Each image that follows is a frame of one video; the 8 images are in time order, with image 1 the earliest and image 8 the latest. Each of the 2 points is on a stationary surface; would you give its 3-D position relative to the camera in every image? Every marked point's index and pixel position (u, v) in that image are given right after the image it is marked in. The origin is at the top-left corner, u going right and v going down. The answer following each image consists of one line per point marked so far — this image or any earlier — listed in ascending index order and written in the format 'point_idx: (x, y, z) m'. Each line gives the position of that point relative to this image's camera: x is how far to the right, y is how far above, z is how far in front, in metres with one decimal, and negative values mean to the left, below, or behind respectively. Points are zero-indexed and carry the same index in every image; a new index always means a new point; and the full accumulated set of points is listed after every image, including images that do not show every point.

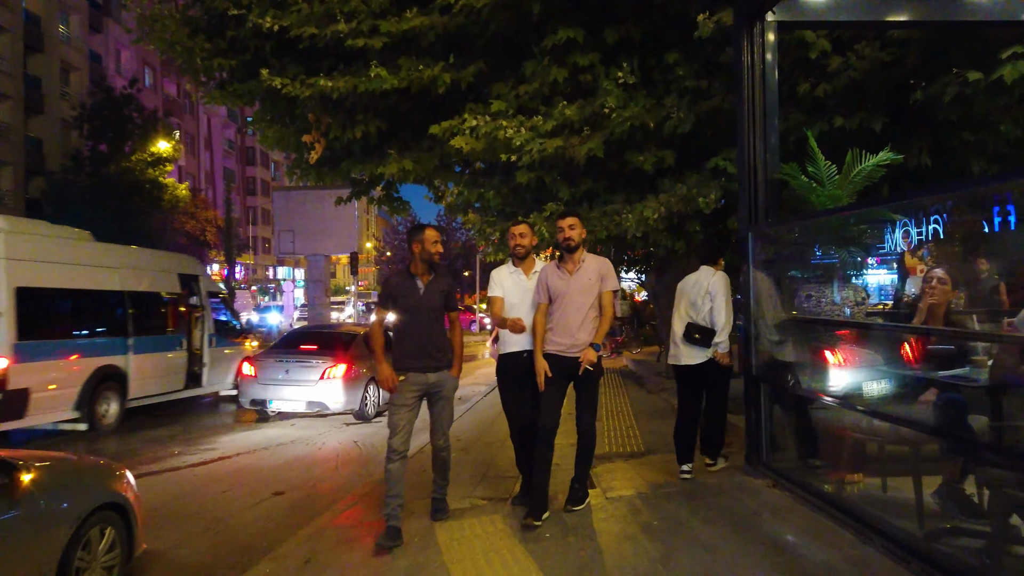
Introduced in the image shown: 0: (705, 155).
0: (+2.5, +1.7, +9.5) m
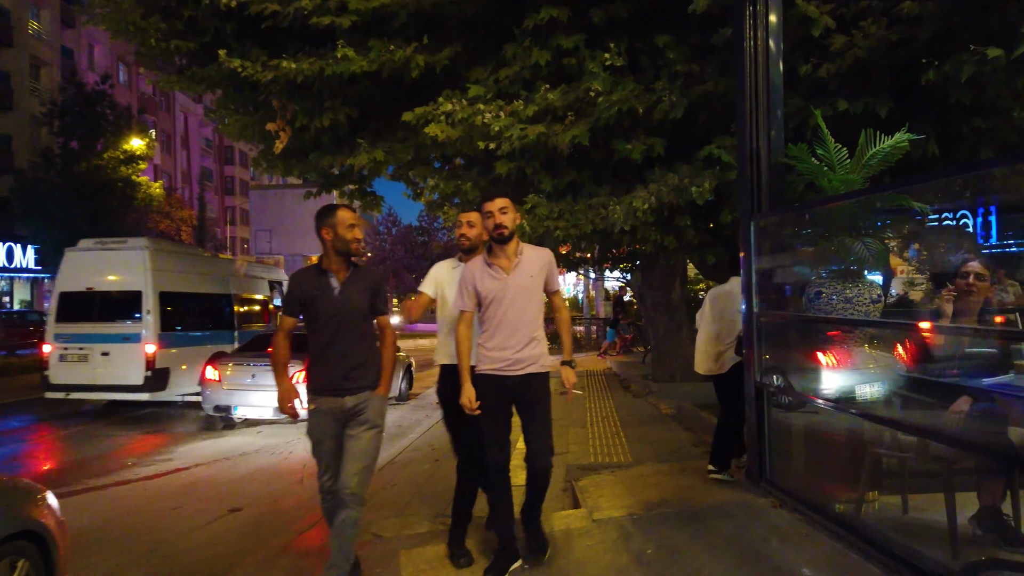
0: (+2.3, +1.8, +8.9) m
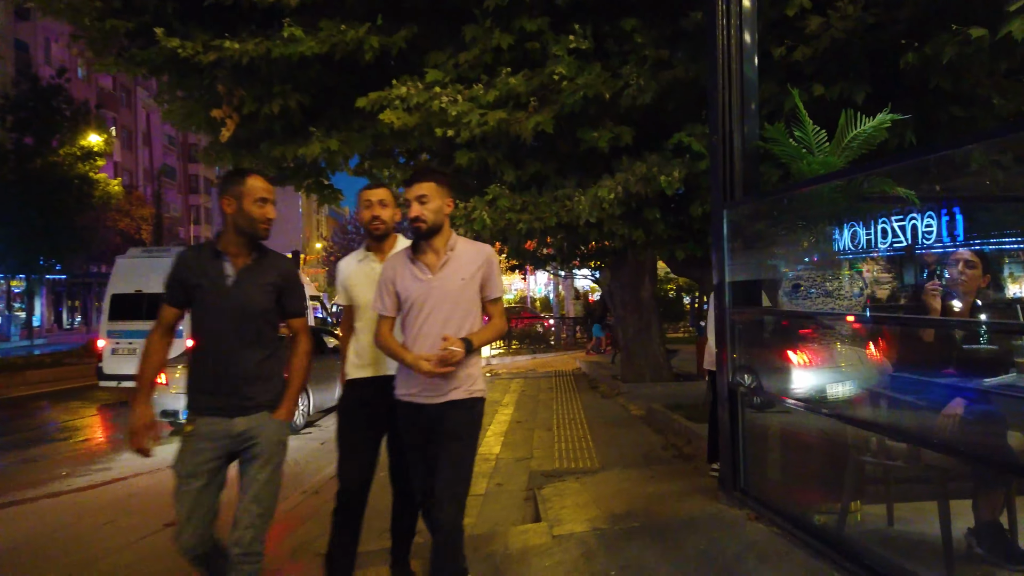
0: (+1.8, +1.8, +8.5) m
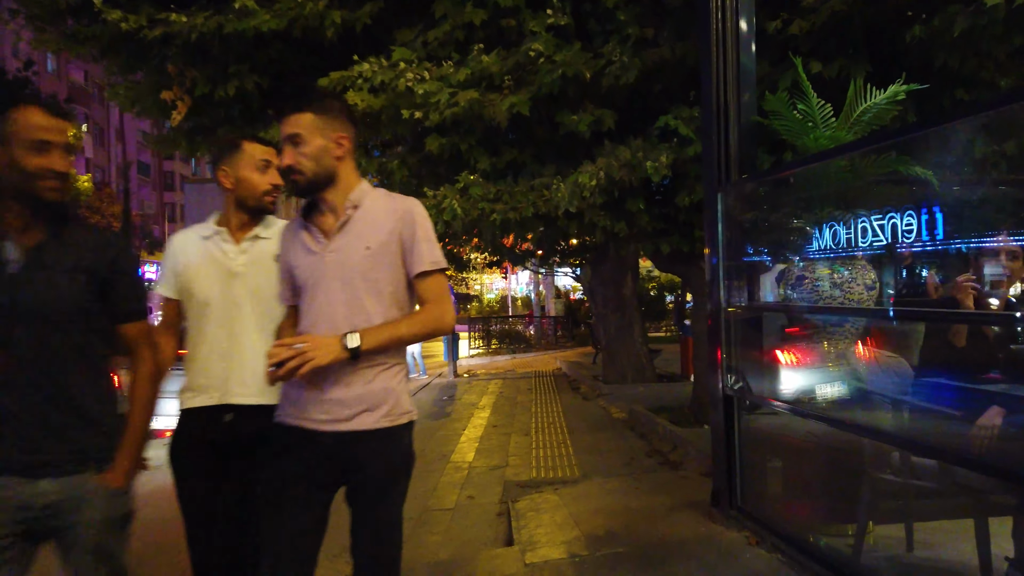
0: (+1.5, +1.8, +8.0) m
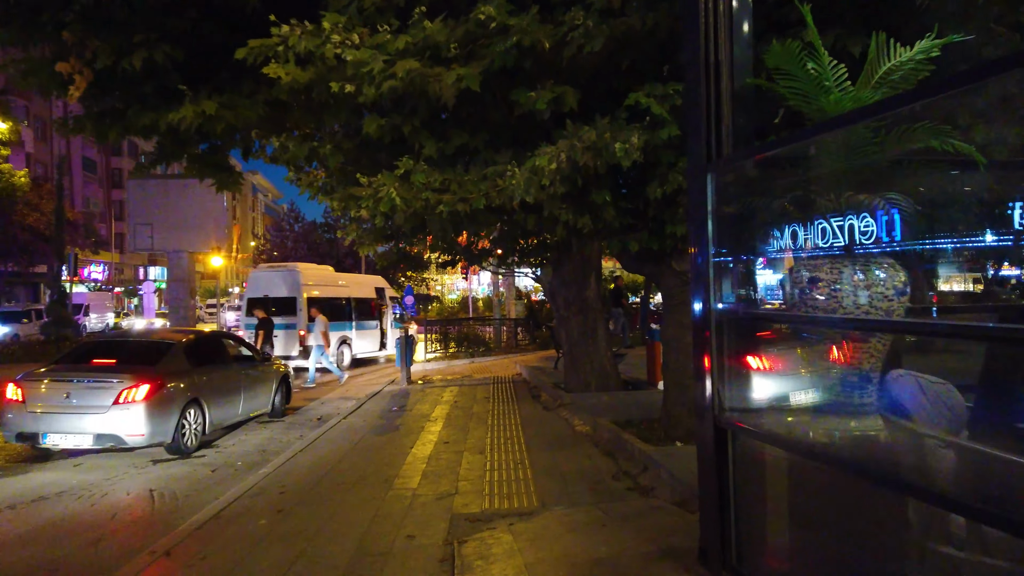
0: (+1.0, +1.8, +7.0) m
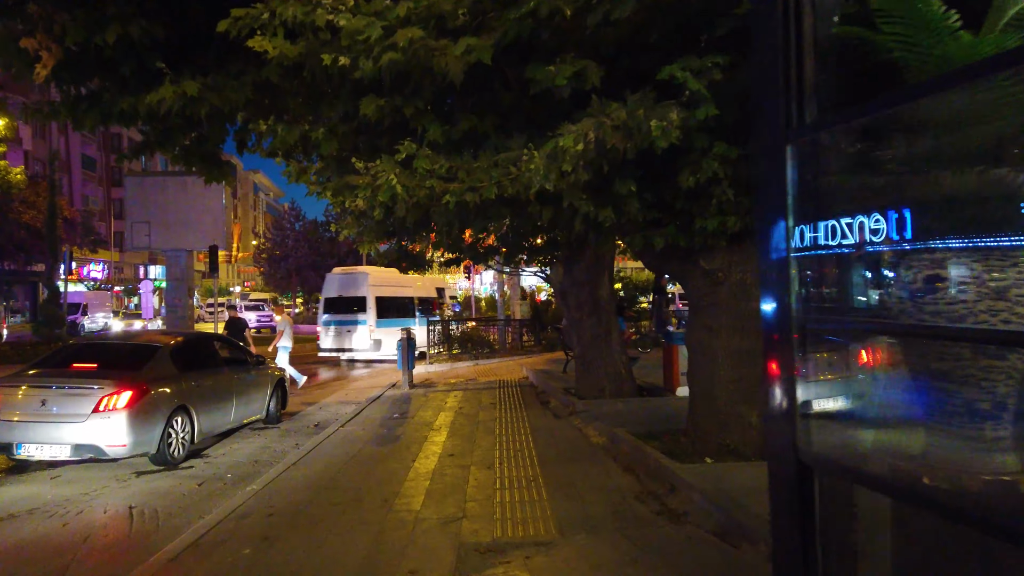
0: (+1.1, +1.8, +6.3) m
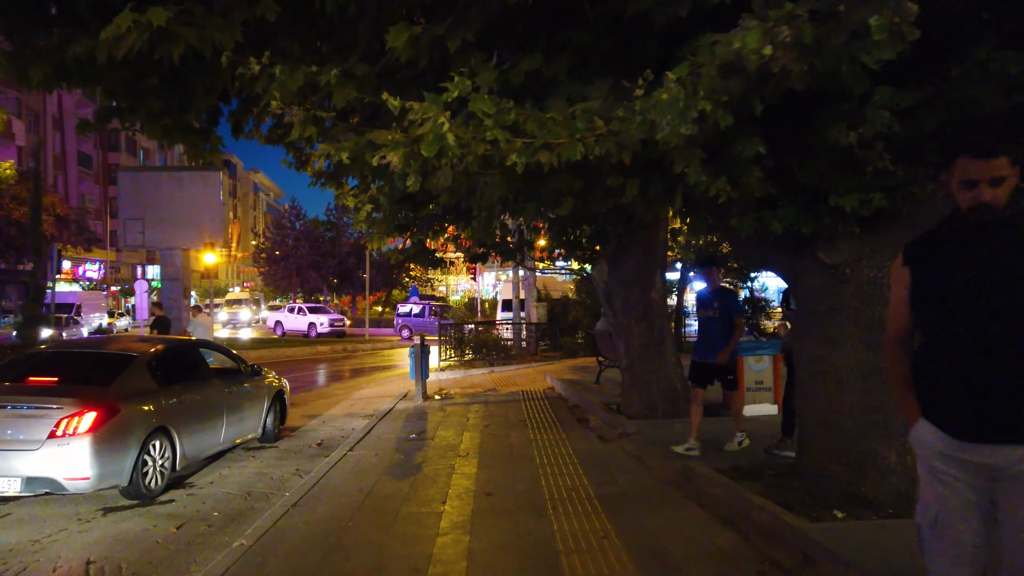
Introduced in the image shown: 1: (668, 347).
0: (+1.7, +1.8, +4.5) m
1: (+2.2, -0.8, +10.5) m
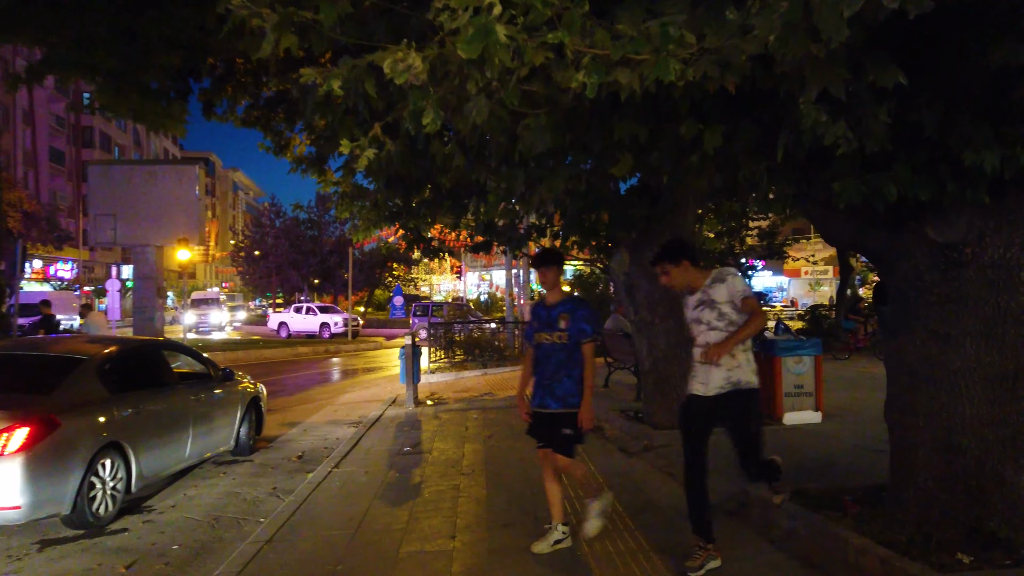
0: (+1.9, +1.9, +3.3) m
1: (+2.4, -0.7, +9.3) m
